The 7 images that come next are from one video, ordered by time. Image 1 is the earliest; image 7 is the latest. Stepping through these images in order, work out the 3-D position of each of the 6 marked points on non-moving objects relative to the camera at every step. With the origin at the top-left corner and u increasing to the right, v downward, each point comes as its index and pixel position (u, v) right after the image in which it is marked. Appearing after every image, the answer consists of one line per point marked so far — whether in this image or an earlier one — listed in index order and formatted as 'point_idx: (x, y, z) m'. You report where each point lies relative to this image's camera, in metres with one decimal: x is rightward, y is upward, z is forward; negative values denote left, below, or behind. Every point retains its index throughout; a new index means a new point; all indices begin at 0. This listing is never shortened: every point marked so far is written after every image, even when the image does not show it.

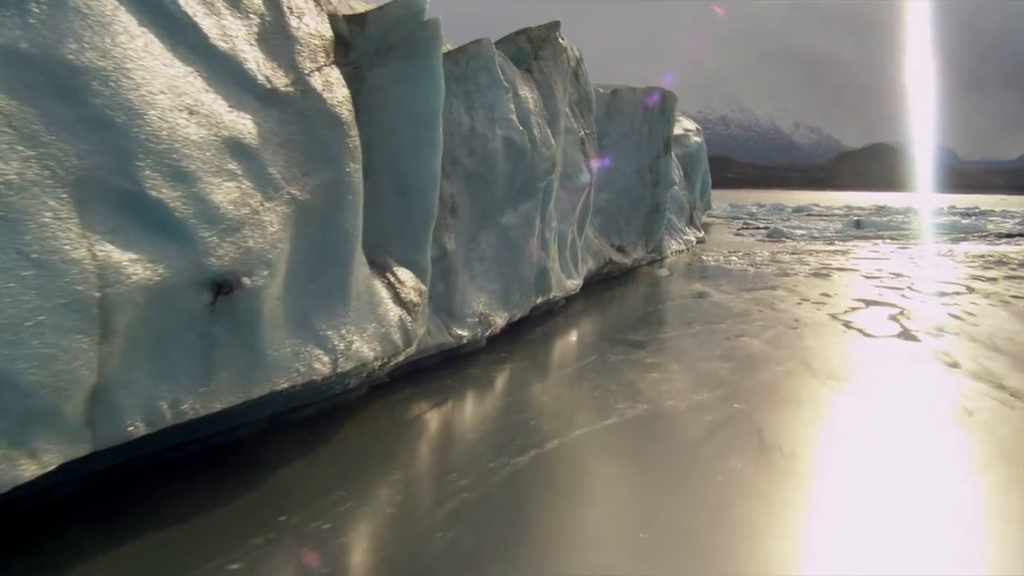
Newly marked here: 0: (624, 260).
0: (+1.1, +0.3, +8.5) m
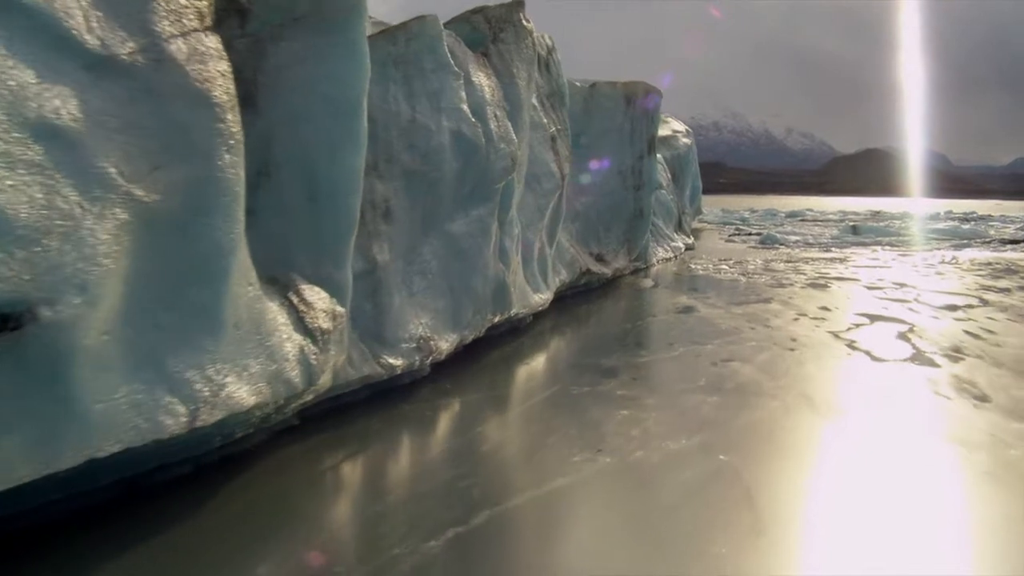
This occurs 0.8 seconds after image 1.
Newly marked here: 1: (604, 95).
0: (+0.8, +0.2, +7.7) m
1: (+0.9, +1.8, +8.1) m
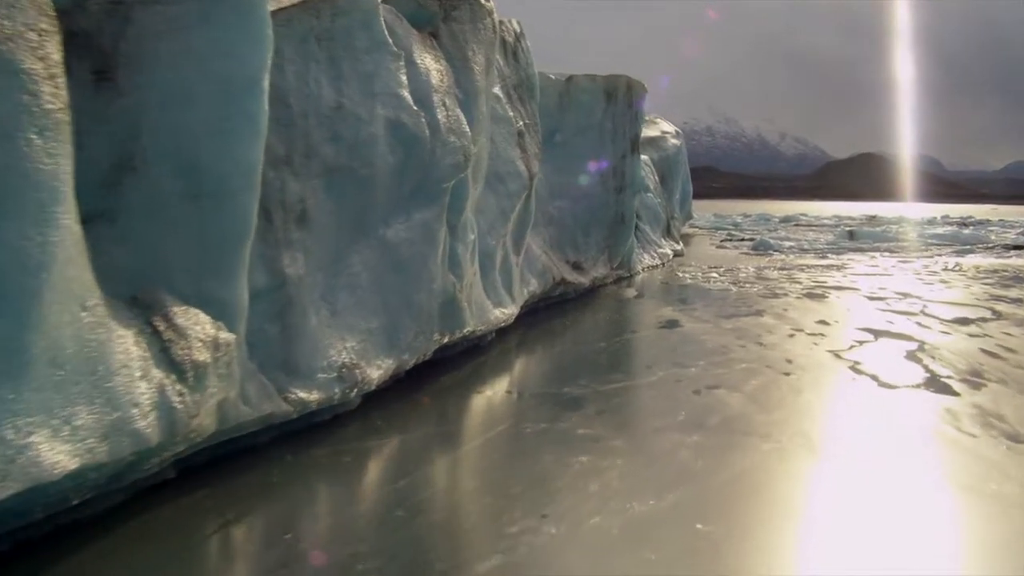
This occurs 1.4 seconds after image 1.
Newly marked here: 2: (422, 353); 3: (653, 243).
0: (+0.6, +0.1, +7.1) m
1: (+0.6, +1.7, +7.5) m
2: (-0.4, -0.3, +4.1) m
3: (+1.7, +0.6, +10.7) m
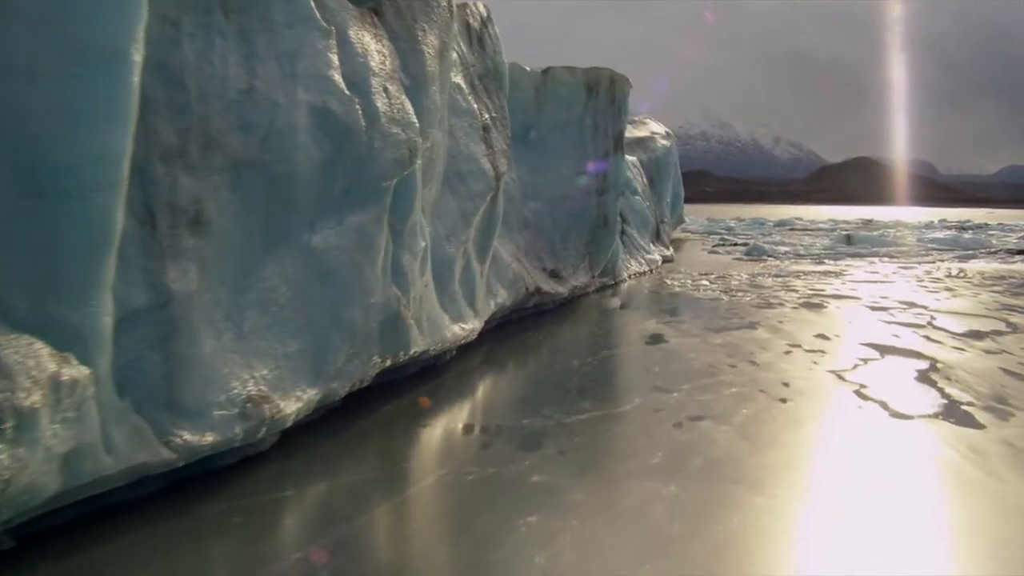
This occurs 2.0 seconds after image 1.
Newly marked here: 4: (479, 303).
0: (+0.3, 0.0, +6.5) m
1: (+0.4, +1.6, +6.9) m
2: (-0.6, -0.4, +3.5) m
3: (+1.5, +0.5, +10.1) m
4: (-0.2, -0.1, +4.9) m
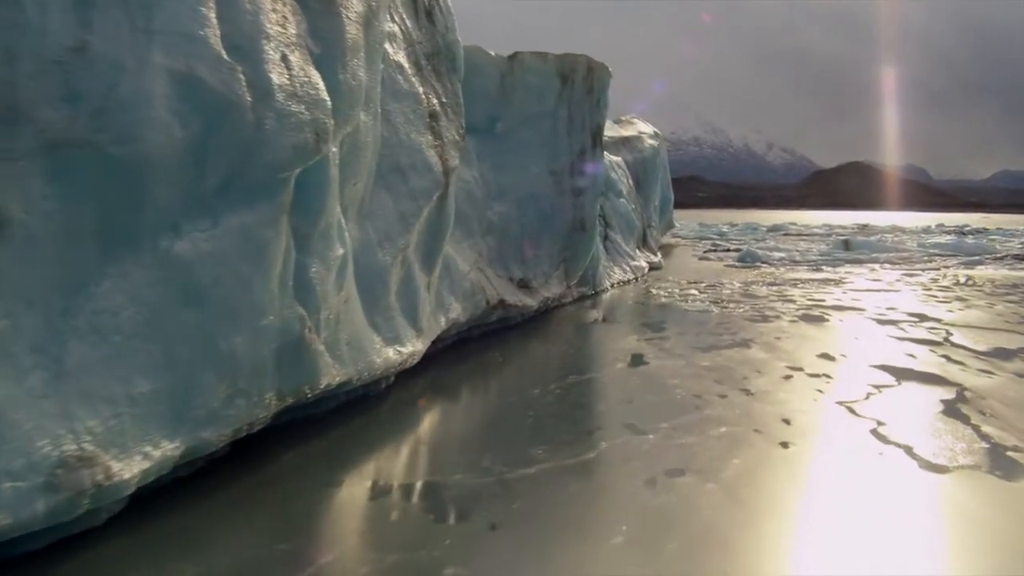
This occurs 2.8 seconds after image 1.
0: (+0.1, -0.1, +5.8) m
1: (+0.1, +1.6, +6.2) m
2: (-0.9, -0.4, +2.8) m
3: (+1.2, +0.4, +9.4) m
4: (-0.4, -0.2, +4.2) m
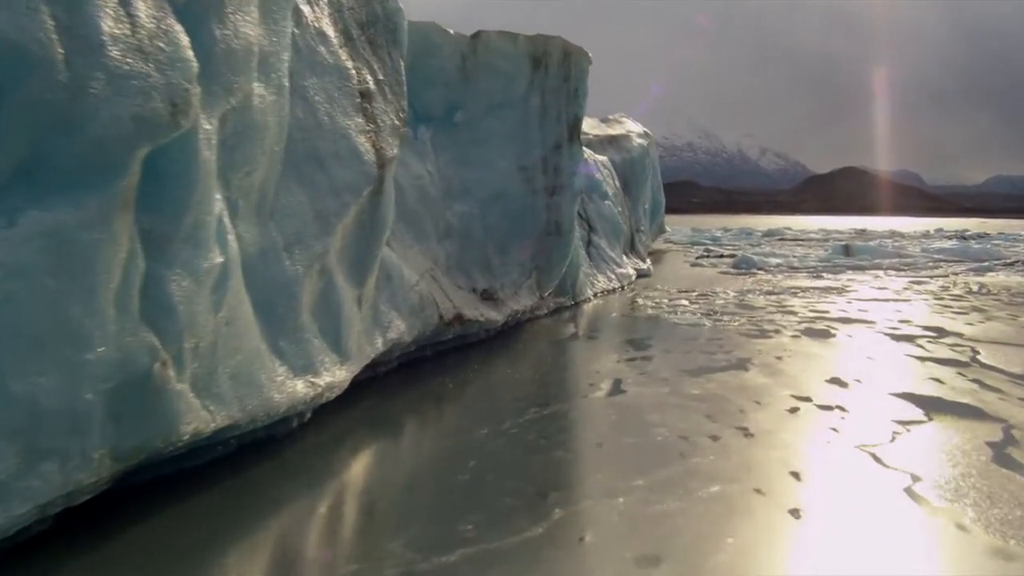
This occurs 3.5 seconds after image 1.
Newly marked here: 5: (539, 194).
0: (-0.1, -0.2, +5.0) m
1: (-0.1, +1.5, +5.5) m
2: (-1.1, -0.5, +2.0) m
3: (+1.0, +0.3, +8.6) m
4: (-0.6, -0.2, +3.5) m
5: (+0.2, +0.6, +5.7) m
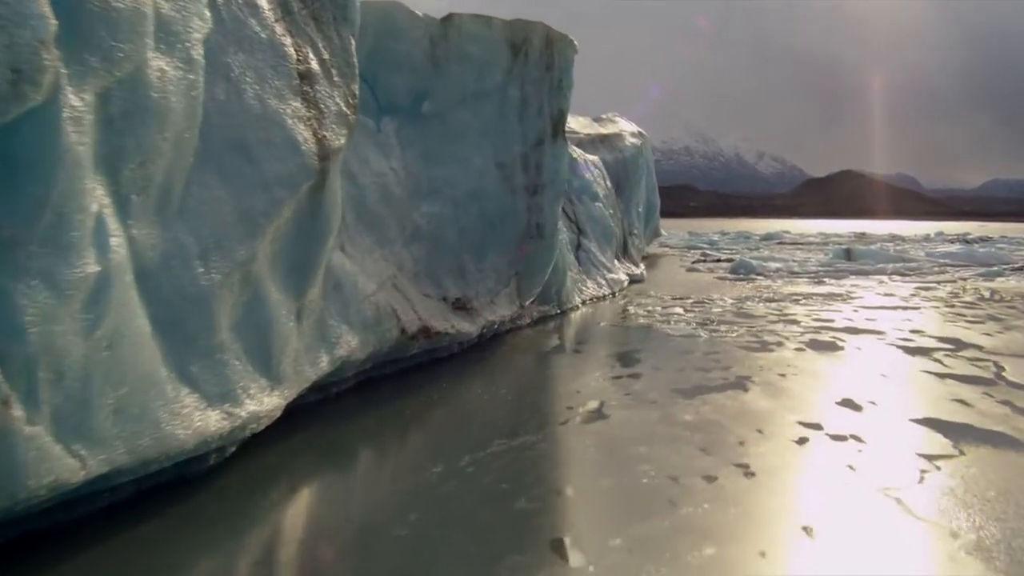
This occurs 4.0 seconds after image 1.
0: (-0.3, -0.2, +4.5) m
1: (-0.2, +1.4, +5.0) m
2: (-1.2, -0.5, +1.5) m
3: (+0.8, +0.2, +8.2) m
4: (-0.8, -0.3, +3.0) m
5: (+0.1, +0.6, +5.3) m
